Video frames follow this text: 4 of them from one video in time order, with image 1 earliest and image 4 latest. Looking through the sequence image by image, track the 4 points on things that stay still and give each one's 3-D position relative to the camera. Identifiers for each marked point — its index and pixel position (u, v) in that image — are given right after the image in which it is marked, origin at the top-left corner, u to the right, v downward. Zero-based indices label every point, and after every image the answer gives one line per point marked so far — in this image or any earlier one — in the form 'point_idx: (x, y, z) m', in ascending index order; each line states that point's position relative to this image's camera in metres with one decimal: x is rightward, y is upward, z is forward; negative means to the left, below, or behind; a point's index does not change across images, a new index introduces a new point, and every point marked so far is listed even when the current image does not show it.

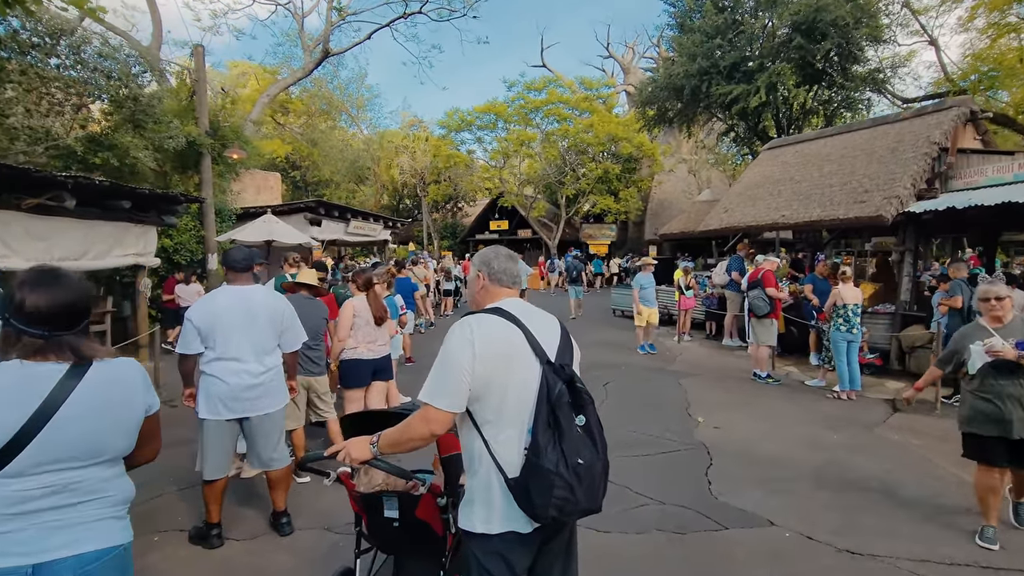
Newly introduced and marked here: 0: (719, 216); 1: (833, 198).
0: (+4.4, +1.5, +11.8) m
1: (+5.5, +1.5, +9.6) m
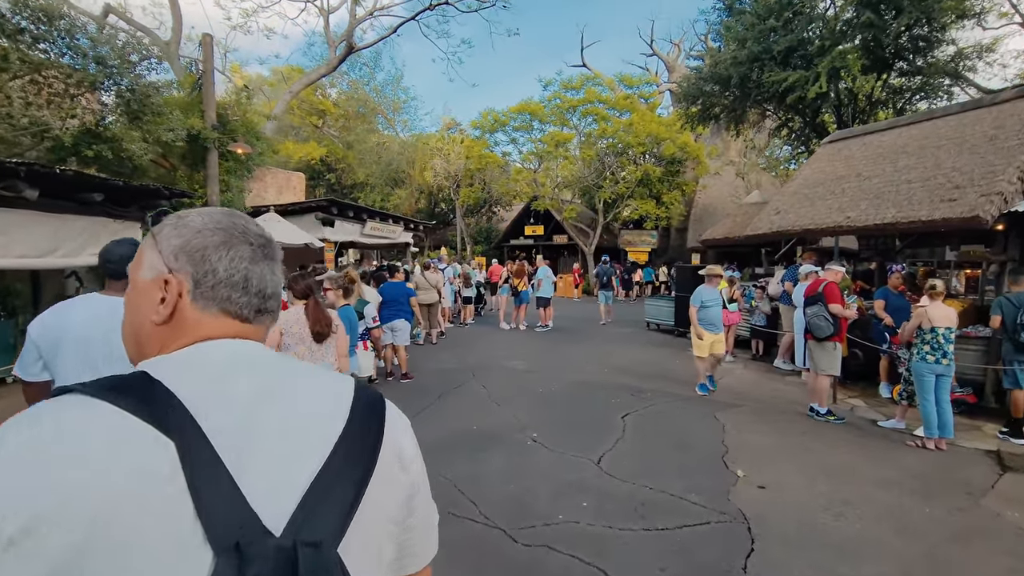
0: (+4.7, +1.3, +10.3) m
1: (+5.7, +1.3, +8.0) m
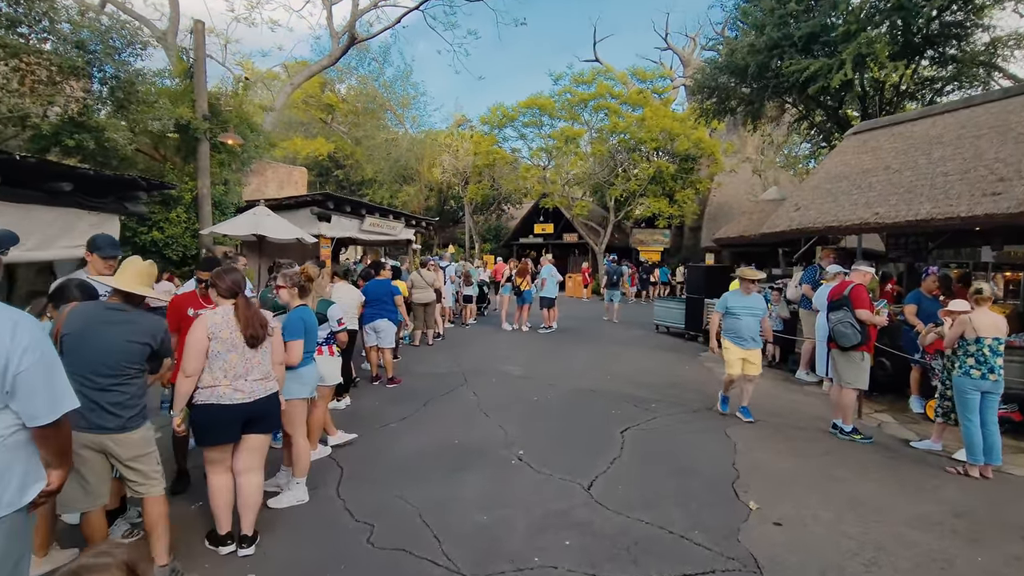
0: (+4.7, +1.2, +9.5) m
1: (+5.6, +1.3, +7.2) m
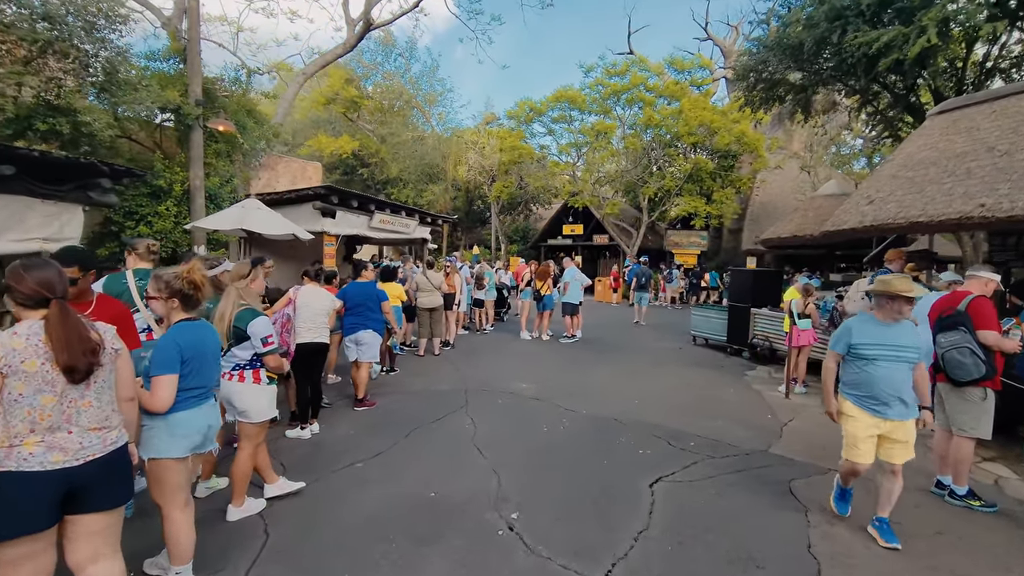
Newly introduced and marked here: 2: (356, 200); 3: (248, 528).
0: (+4.9, +1.1, +7.9) m
1: (+5.6, +1.1, +5.5) m
2: (-3.7, +2.1, +13.3) m
3: (-1.8, -1.6, +3.8) m
